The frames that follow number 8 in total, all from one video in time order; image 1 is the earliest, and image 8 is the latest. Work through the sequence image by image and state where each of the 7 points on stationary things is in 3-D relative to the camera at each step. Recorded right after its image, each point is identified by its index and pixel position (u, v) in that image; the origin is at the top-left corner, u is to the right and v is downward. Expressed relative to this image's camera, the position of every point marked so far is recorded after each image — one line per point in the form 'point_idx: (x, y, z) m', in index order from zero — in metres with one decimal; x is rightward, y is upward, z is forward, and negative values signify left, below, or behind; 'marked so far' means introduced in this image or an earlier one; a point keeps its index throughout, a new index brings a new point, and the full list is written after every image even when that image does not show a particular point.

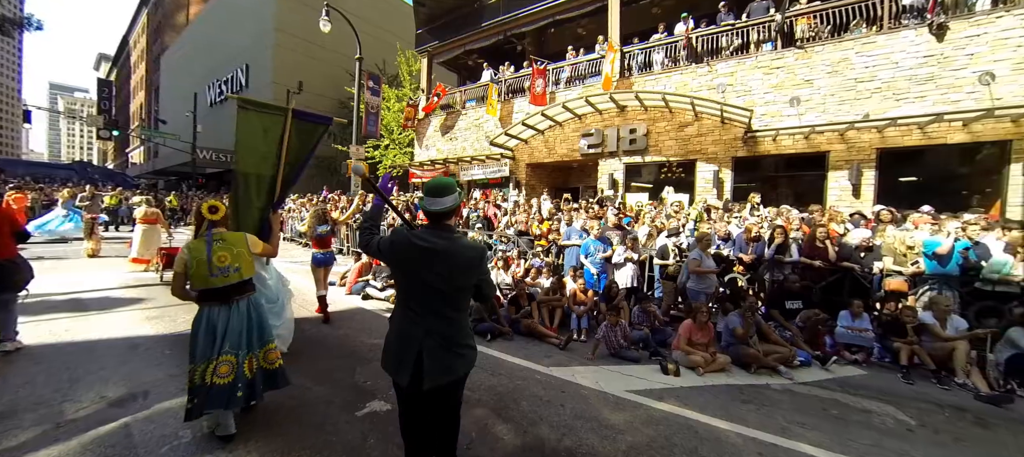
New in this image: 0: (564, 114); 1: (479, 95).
0: (+1.6, +3.4, +12.7) m
1: (-1.3, +5.4, +17.2) m
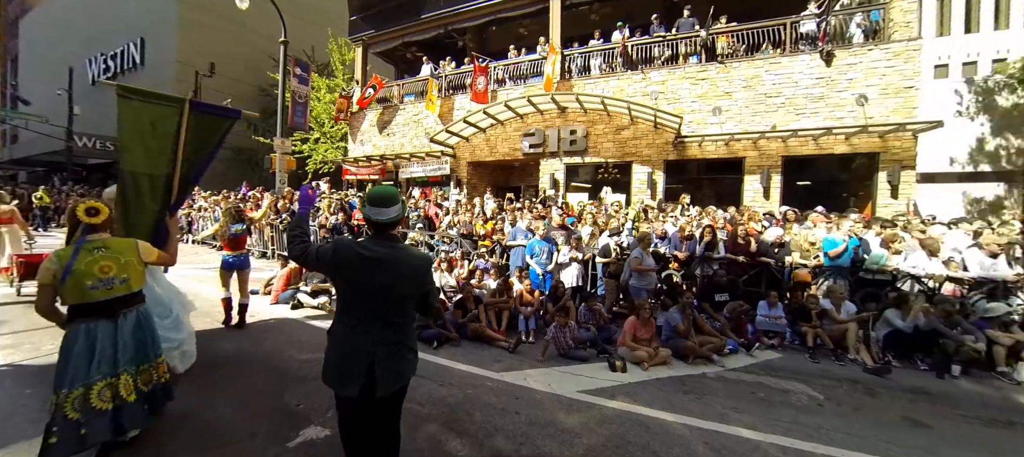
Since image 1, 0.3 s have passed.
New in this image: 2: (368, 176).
0: (-0.1, +3.5, +12.7) m
1: (-3.7, +5.5, +16.7) m
2: (-5.8, +2.1, +17.4) m
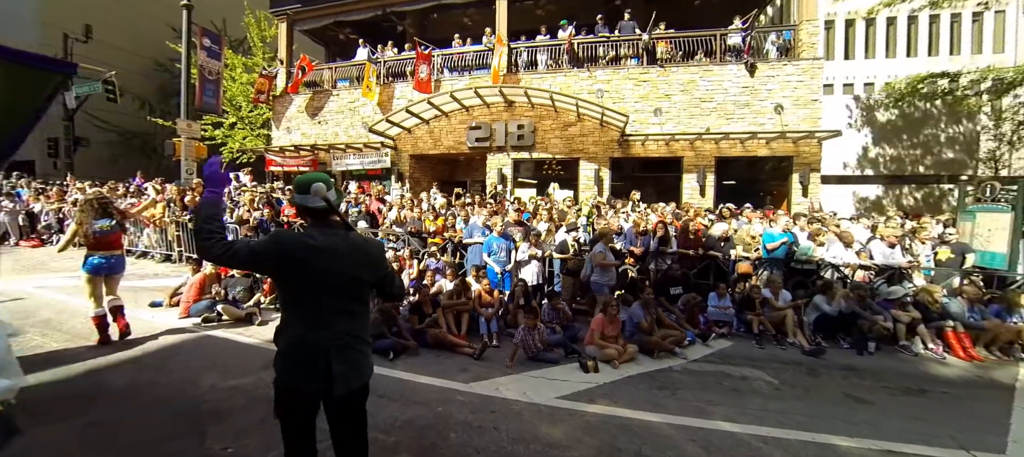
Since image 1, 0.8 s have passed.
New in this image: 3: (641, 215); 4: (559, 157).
0: (-1.8, +3.6, +12.3) m
1: (-5.8, +5.6, +15.6) m
2: (-8.0, +2.3, +16.0) m
3: (+2.0, +0.2, +6.6) m
4: (+1.3, +1.9, +11.3) m
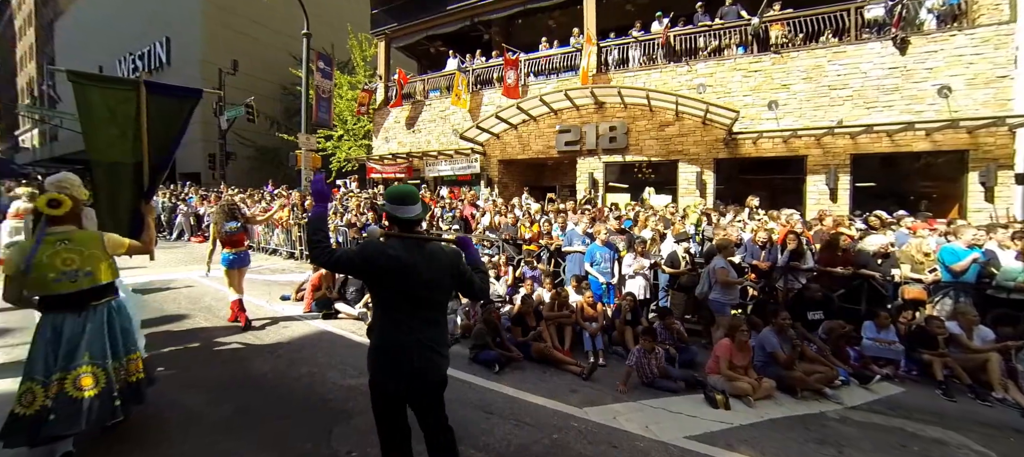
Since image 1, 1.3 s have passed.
0: (+0.8, +3.4, +12.2) m
1: (-2.6, +5.5, +16.2) m
2: (-4.7, +2.1, +17.0) m
3: (+3.4, 0.0, +5.8) m
4: (+3.6, +1.7, +10.6) m
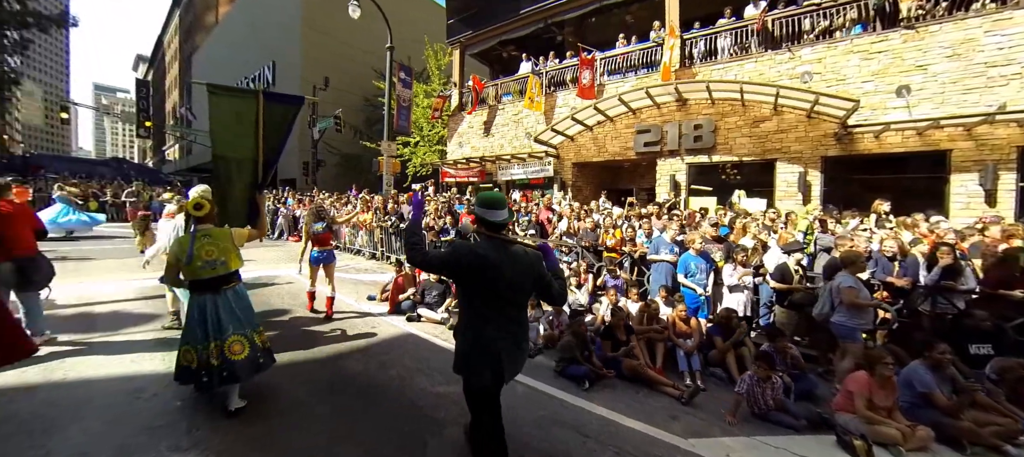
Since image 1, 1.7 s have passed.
0: (+2.8, +3.3, +11.7) m
1: (+0.2, +5.3, +16.2) m
2: (-1.8, +2.0, +17.3) m
3: (+4.4, -0.1, +5.0) m
4: (+5.3, +1.6, +9.7) m
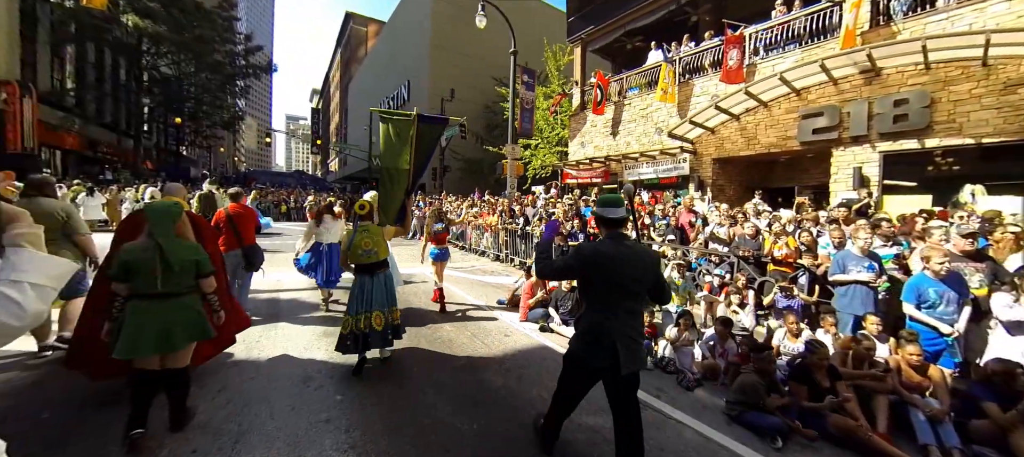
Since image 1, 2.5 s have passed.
0: (+6.0, +3.2, +9.8) m
1: (+4.6, +5.2, +14.9) m
2: (+3.0, +1.9, +16.5) m
3: (+5.7, -0.2, +2.9) m
4: (+7.9, +1.5, +7.3) m
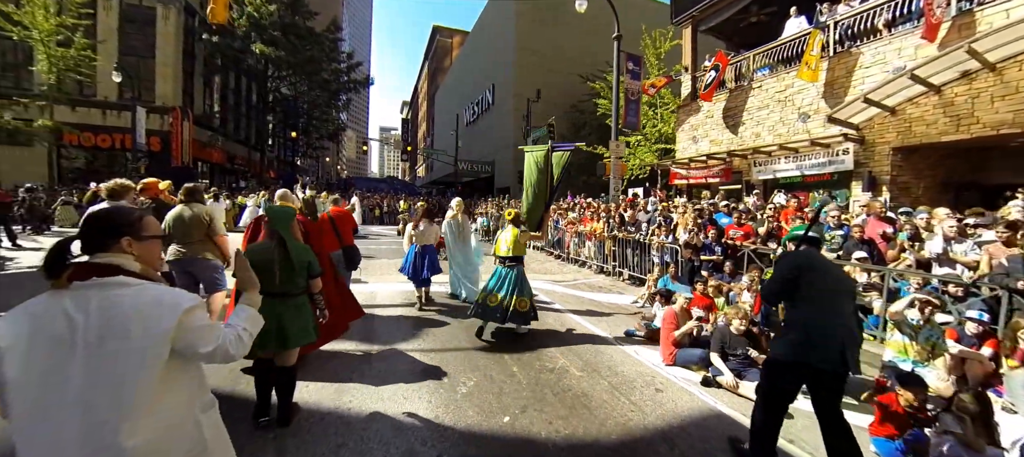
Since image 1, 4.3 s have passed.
0: (+8.2, +3.0, +7.0) m
1: (+7.8, +5.0, +12.3) m
2: (+6.5, +1.7, +14.1) m
3: (+6.6, -0.3, +0.3) m
4: (+9.5, +1.3, +4.1) m
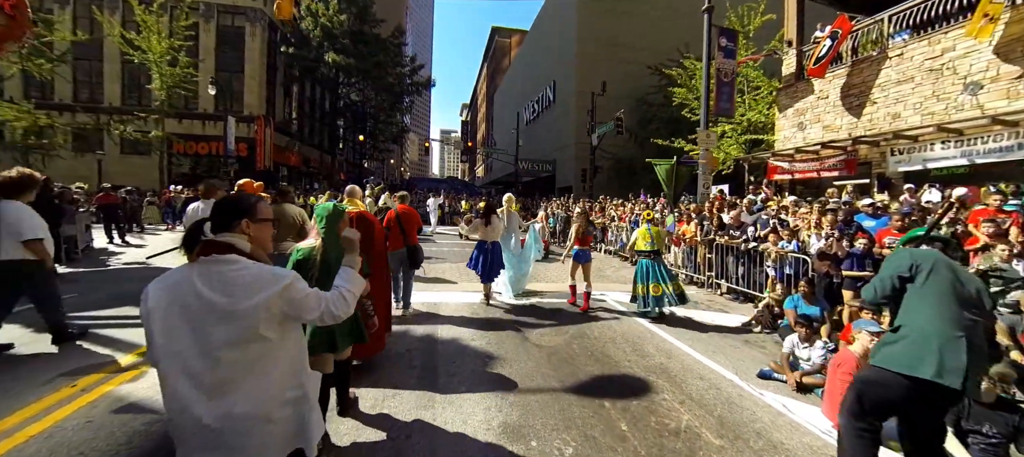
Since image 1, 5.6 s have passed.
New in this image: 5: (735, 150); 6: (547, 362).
0: (+9.3, +2.9, +4.3) m
1: (+9.7, +4.9, +9.6) m
2: (+8.6, +1.6, +11.6) m
3: (+6.9, -0.4, -2.1) m
4: (+10.3, +1.2, +1.3) m
5: (+9.6, +3.4, +18.2) m
6: (+0.5, -1.8, +5.8) m
